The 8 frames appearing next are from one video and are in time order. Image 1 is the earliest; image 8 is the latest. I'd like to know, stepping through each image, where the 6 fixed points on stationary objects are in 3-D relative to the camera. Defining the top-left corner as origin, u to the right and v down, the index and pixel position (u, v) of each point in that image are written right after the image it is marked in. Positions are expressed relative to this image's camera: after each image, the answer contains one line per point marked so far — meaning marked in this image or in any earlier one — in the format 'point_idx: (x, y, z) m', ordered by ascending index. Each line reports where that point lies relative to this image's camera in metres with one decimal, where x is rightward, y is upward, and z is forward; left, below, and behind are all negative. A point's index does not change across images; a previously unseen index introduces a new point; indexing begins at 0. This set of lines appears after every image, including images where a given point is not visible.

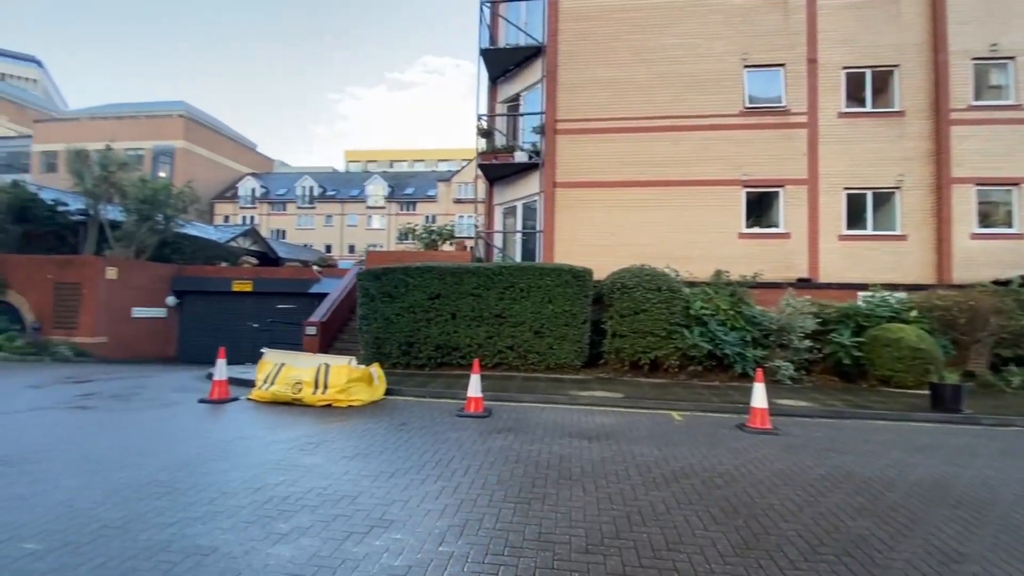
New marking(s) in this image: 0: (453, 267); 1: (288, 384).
0: (-1.4, +0.5, +11.3) m
1: (-3.9, -1.6, +8.3) m
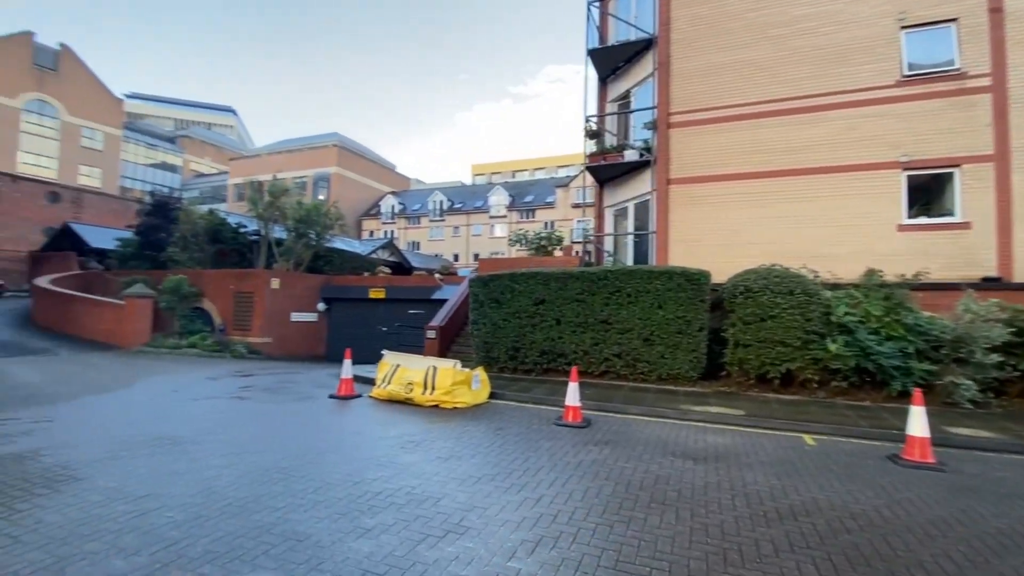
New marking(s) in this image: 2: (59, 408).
0: (+1.1, +0.4, +11.2) m
1: (-2.0, -1.8, +8.9) m
2: (-7.6, -2.0, +8.1) m
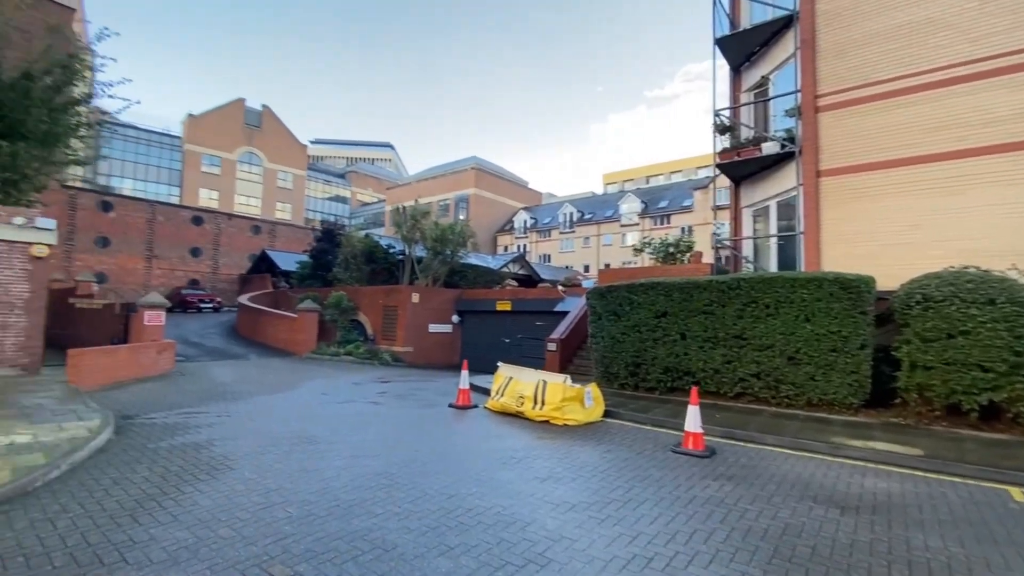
0: (+3.7, +0.1, +10.3) m
1: (0.0, -2.0, +8.9) m
2: (-5.5, -2.4, +9.7) m
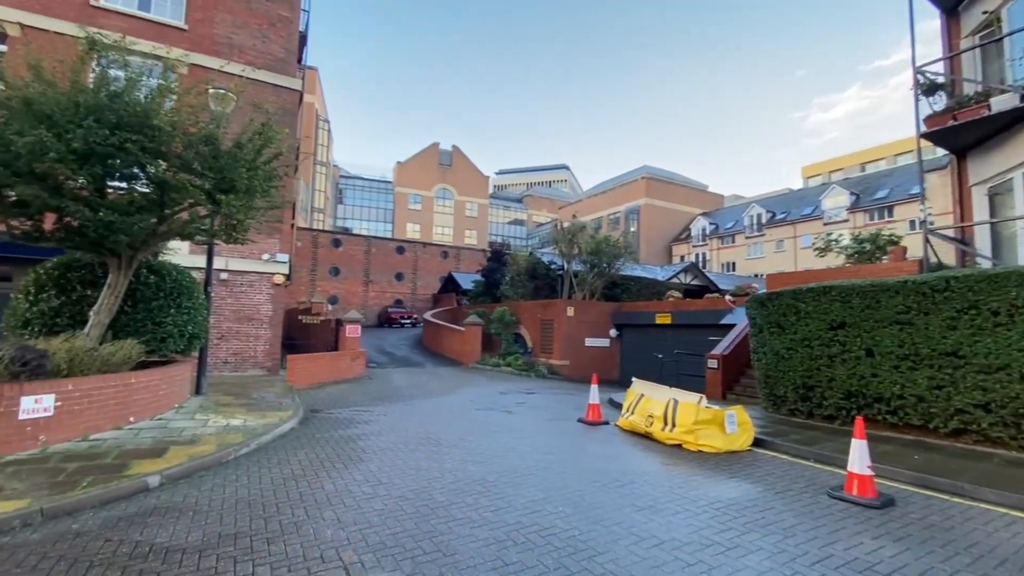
0: (+6.1, +0.1, +8.3) m
1: (+2.3, -2.2, +8.2) m
2: (-2.6, -2.7, +11.0) m
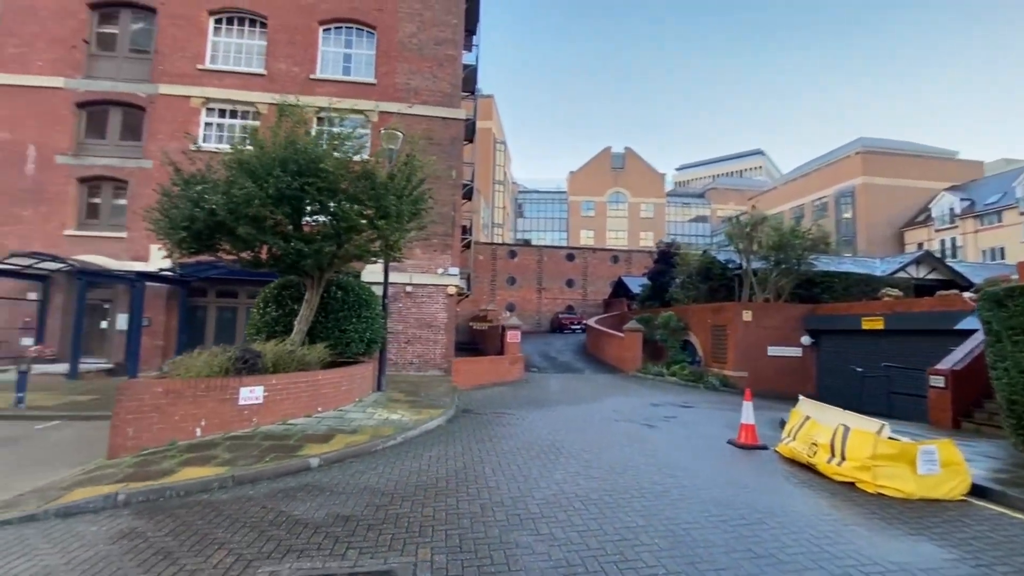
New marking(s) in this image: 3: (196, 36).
0: (+7.7, +0.2, +5.5) m
1: (+4.2, -2.2, +6.8) m
2: (+0.7, -2.9, +11.1) m
3: (-11.5, +9.2, +17.5) m
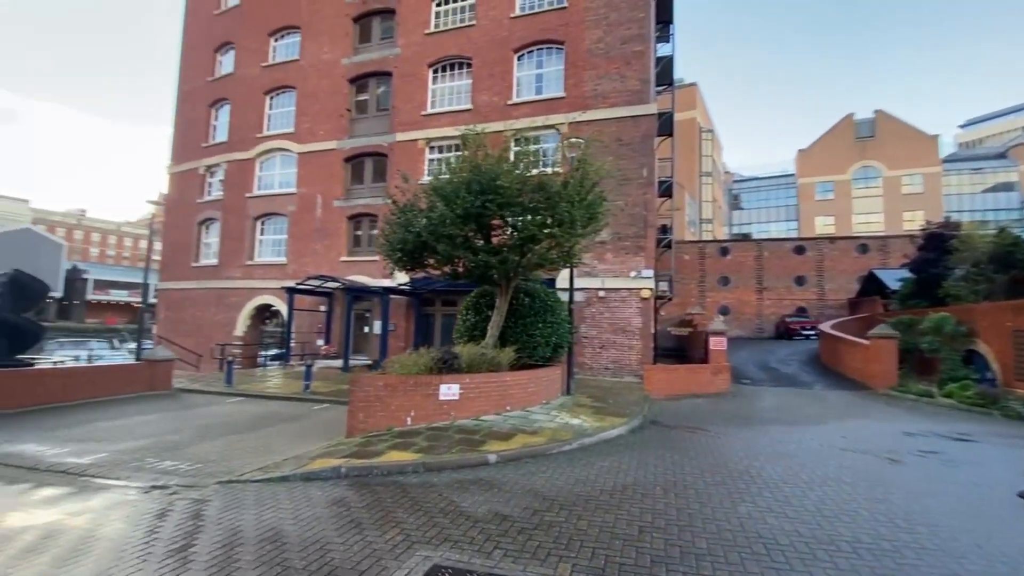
0: (+8.6, +0.4, +1.7) m
1: (+6.0, -2.0, +4.3) m
2: (+4.7, -2.9, +9.7) m
3: (-4.0, +8.7, +20.8) m
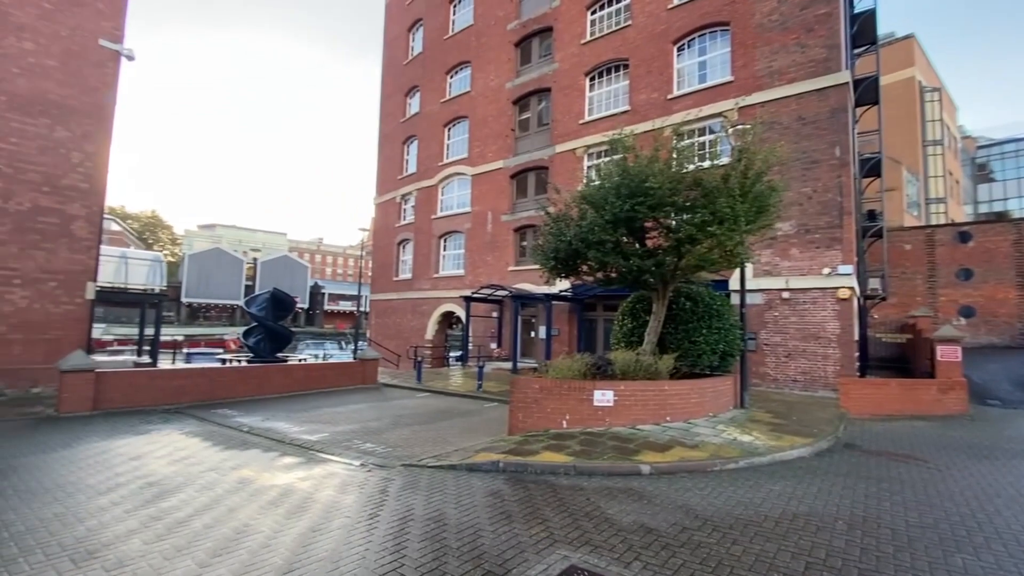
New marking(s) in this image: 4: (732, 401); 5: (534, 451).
0: (+8.3, +0.6, -1.2) m
1: (+6.9, -1.9, +2.2) m
2: (+7.6, -2.8, +7.7) m
3: (+2.9, +8.4, +21.3) m
4: (+5.0, -2.6, +11.0) m
5: (+0.4, -2.6, +7.7) m
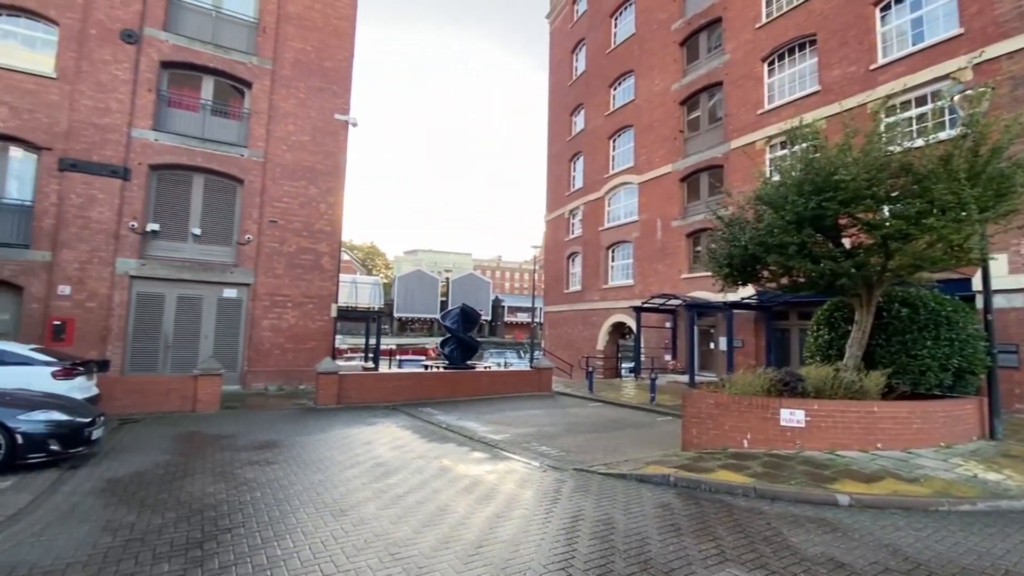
0: (+7.3, +0.9, -3.6) m
1: (+7.2, -1.8, 0.0) m
2: (+9.8, -2.7, +4.9) m
3: (+9.8, +8.2, +19.5) m
4: (+8.6, -2.6, +8.9) m
5: (+3.0, -2.8, +7.4) m
